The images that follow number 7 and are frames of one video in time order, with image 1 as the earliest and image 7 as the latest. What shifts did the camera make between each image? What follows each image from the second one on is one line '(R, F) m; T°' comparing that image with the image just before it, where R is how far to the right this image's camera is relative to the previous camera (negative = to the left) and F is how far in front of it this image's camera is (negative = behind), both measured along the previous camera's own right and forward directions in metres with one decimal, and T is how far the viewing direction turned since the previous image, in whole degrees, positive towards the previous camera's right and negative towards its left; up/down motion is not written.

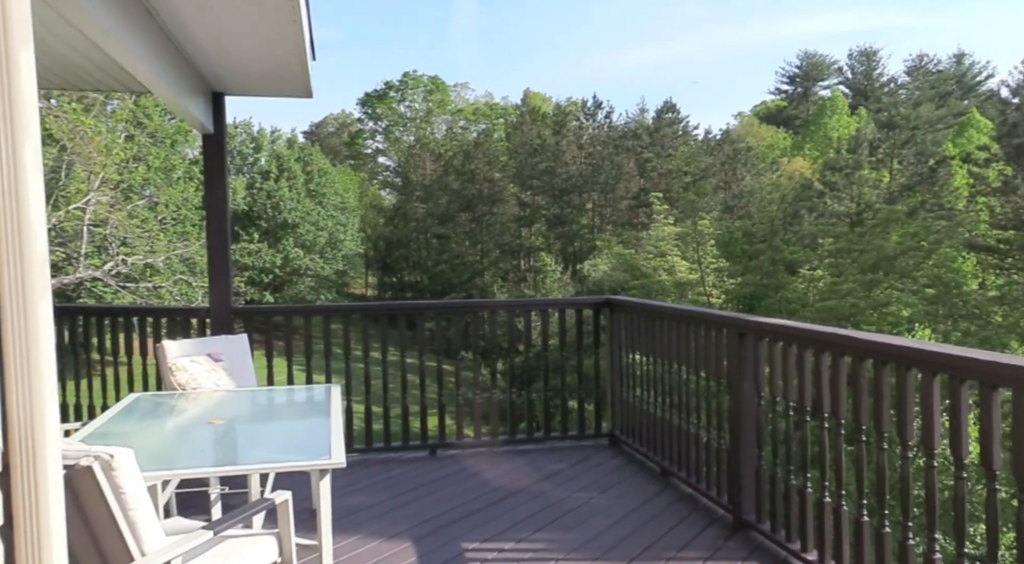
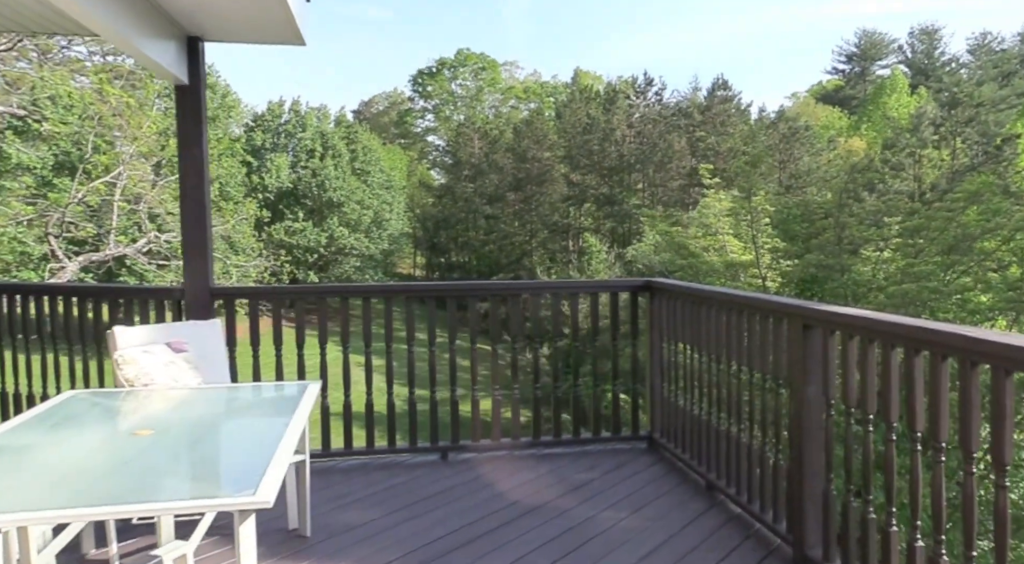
(+0.1, +0.6) m; -3°
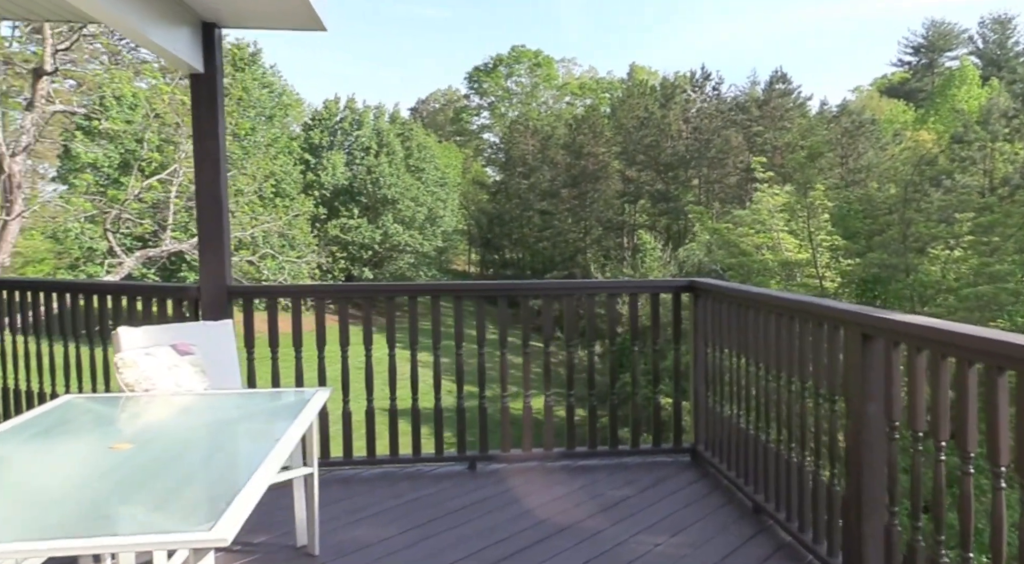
(+0.1, +0.2) m; -4°
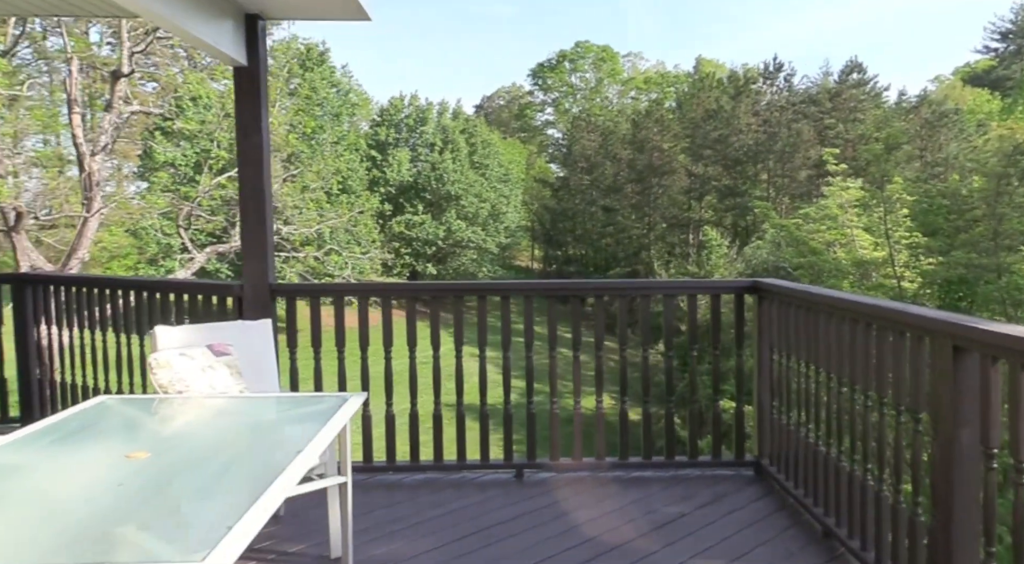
(+0.1, +0.2) m; -5°
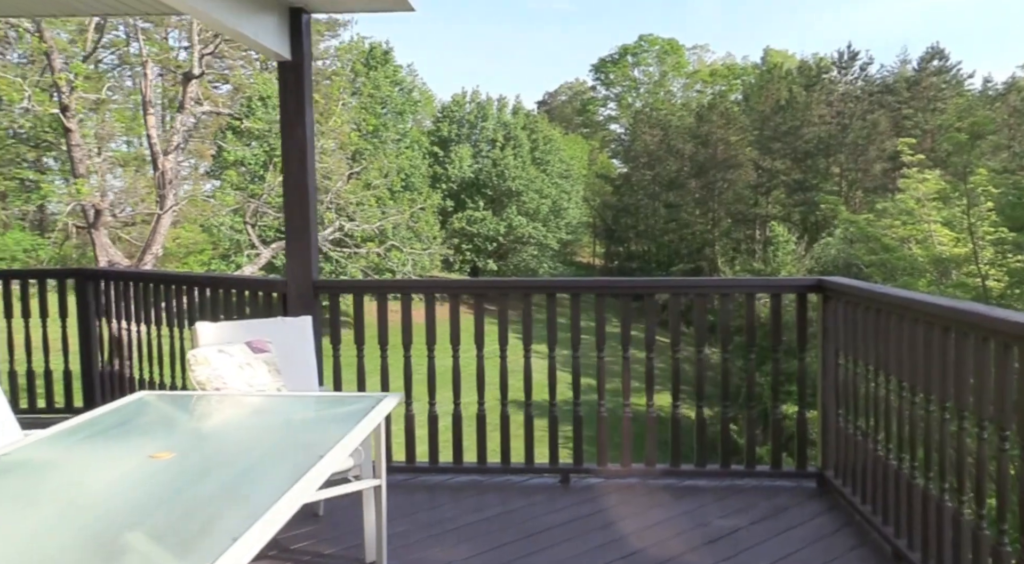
(+0.1, +0.1) m; -4°
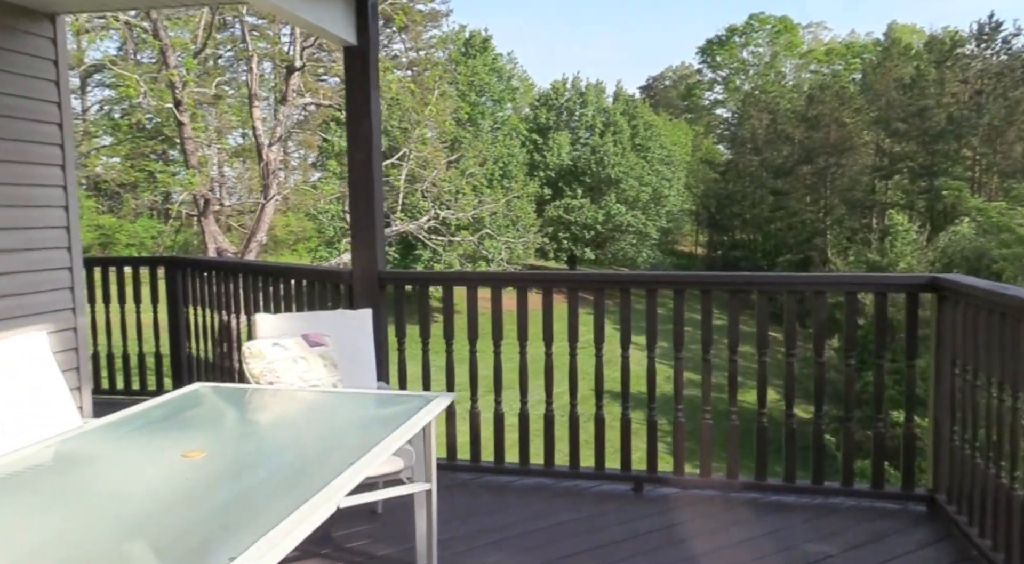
(+0.1, +0.2) m; -7°
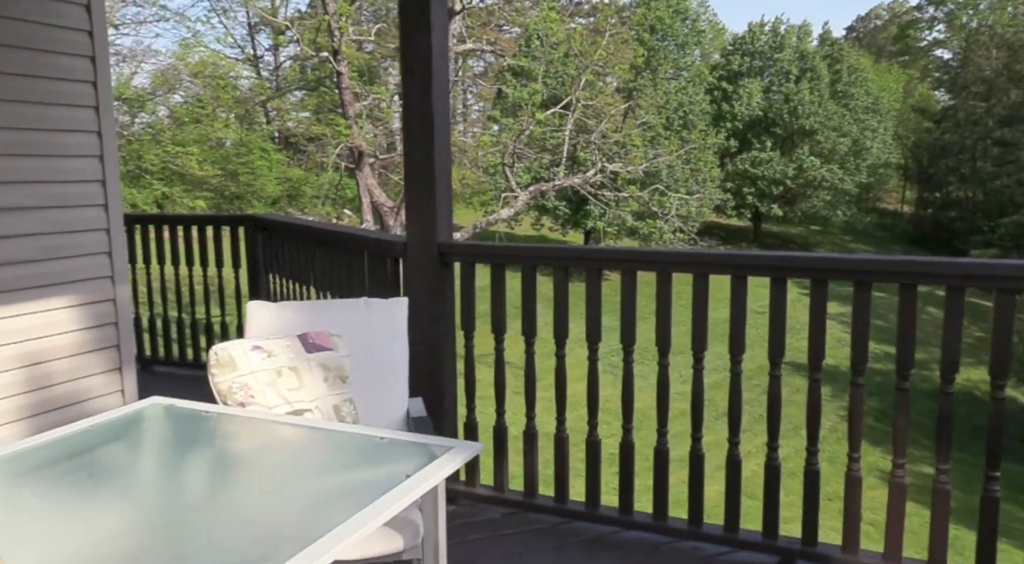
(+0.2, +0.9) m; -13°
